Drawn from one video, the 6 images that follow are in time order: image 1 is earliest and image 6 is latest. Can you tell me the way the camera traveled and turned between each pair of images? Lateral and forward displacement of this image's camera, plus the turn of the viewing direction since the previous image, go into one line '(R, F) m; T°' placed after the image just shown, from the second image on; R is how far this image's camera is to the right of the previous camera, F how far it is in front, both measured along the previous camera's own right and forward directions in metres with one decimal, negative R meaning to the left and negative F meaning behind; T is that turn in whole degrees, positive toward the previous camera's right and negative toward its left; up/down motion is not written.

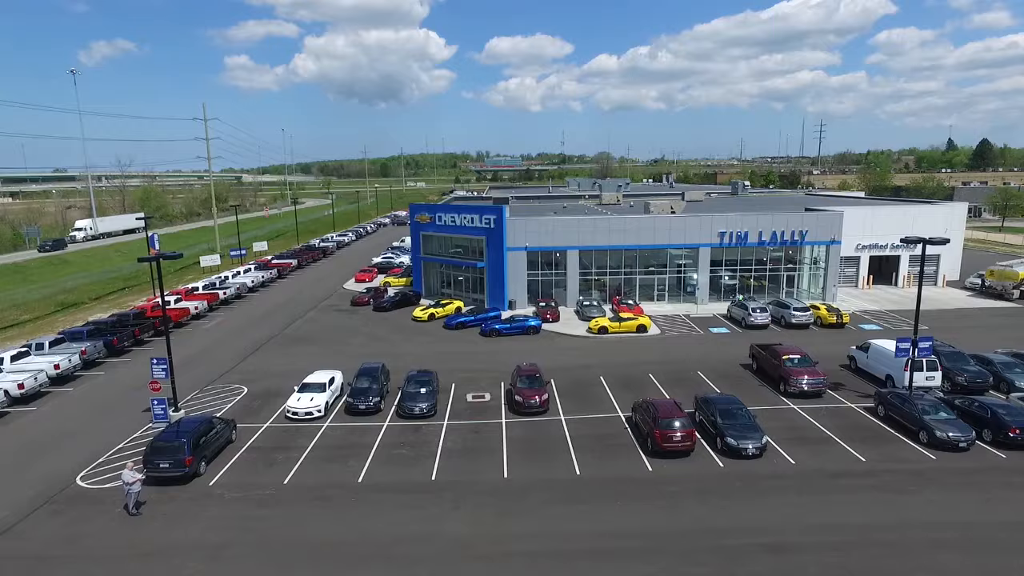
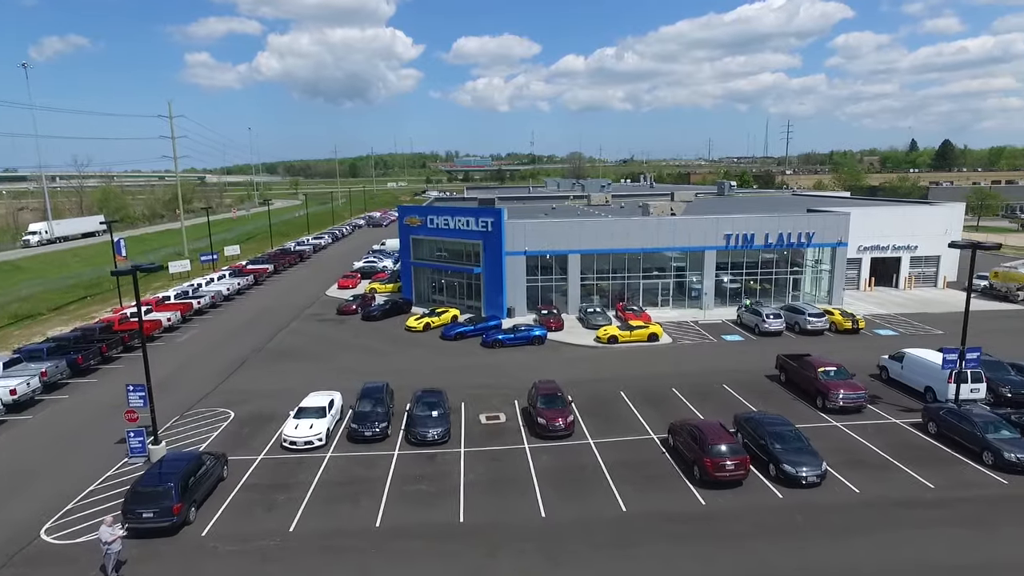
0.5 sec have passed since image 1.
(-1.9, +2.3) m; +3°
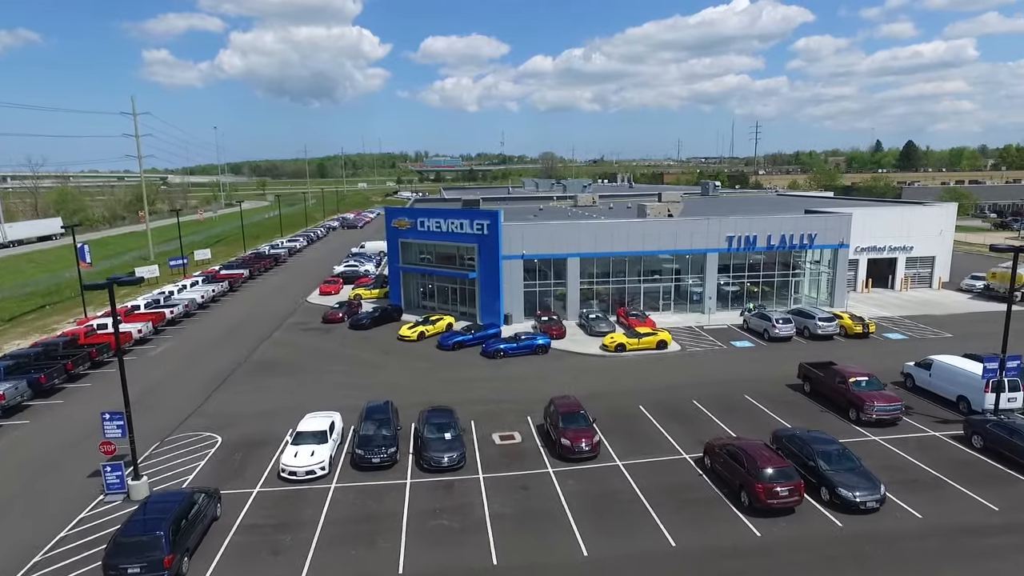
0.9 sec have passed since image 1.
(-1.7, +1.9) m; +3°
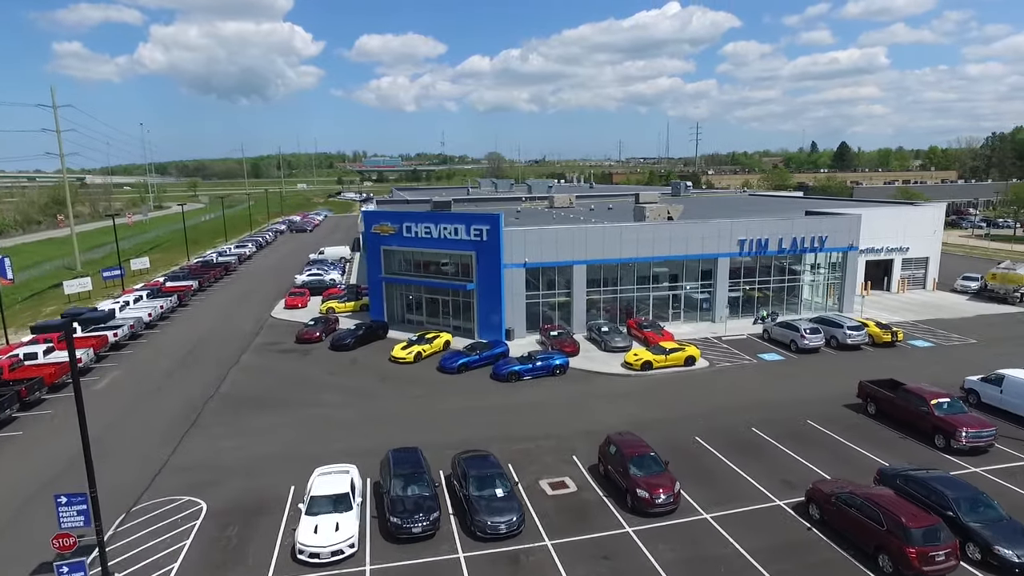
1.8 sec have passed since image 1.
(-3.4, +3.8) m; +5°
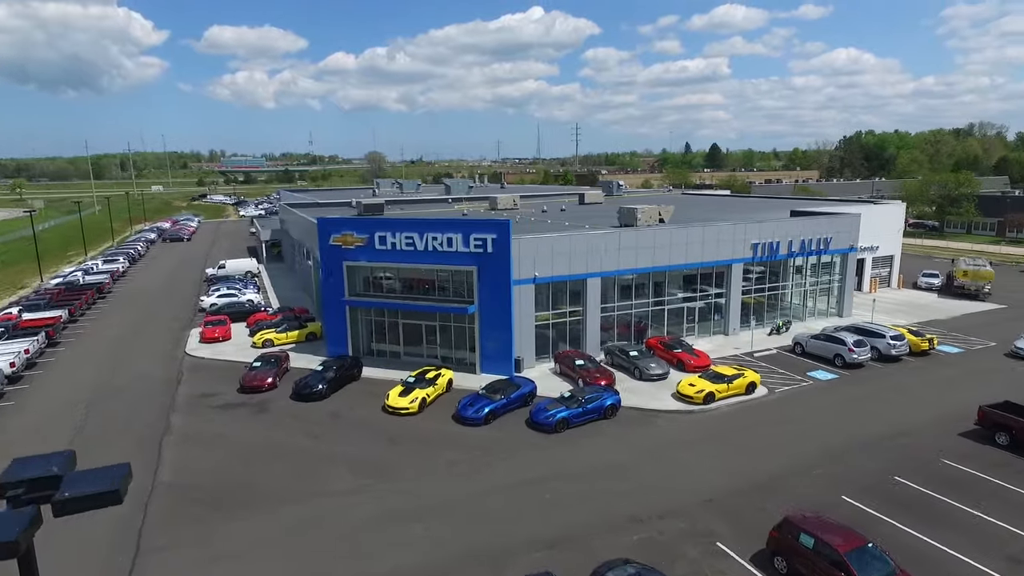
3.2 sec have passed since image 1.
(-6.1, +6.7) m; +11°
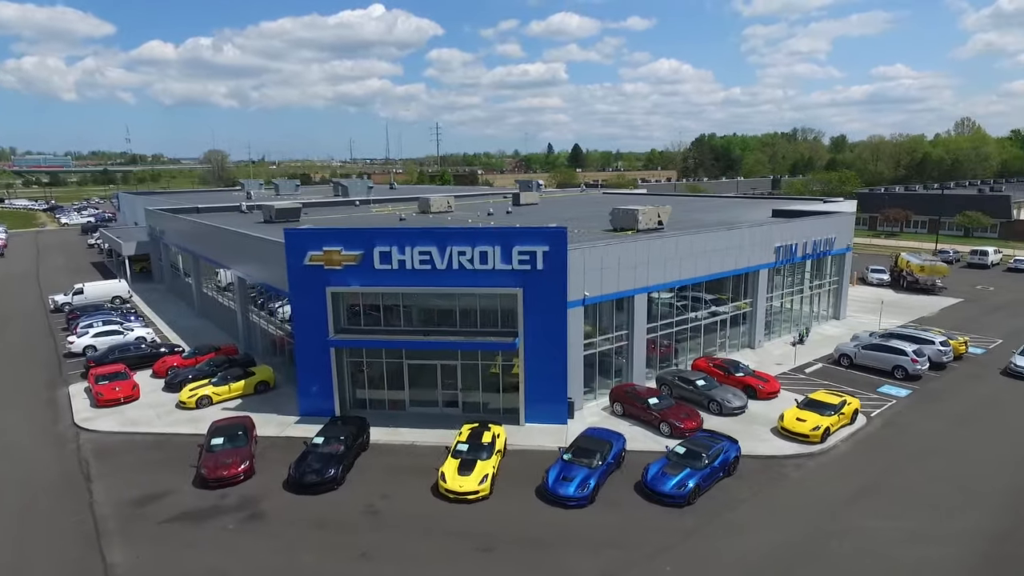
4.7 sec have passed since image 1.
(-7.0, +7.0) m; +14°
